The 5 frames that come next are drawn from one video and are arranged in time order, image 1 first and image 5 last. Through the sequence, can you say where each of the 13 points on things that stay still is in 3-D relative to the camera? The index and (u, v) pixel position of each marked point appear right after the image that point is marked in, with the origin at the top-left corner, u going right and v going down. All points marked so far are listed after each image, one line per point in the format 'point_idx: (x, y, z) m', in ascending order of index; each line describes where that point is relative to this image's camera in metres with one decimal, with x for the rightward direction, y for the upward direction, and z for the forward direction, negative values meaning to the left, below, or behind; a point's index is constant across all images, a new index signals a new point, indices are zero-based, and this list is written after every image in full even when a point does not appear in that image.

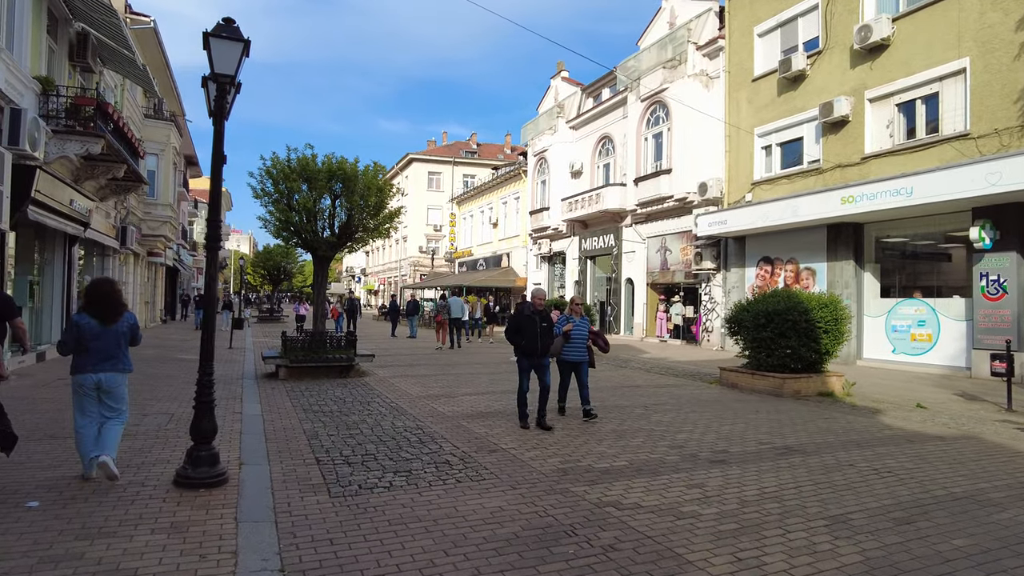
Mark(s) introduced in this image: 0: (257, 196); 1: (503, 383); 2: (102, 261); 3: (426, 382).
0: (-4.8, +1.7, +12.6) m
1: (-0.1, -1.6, +10.9) m
2: (-11.6, +0.8, +18.9) m
3: (-1.4, -1.6, +11.0) m
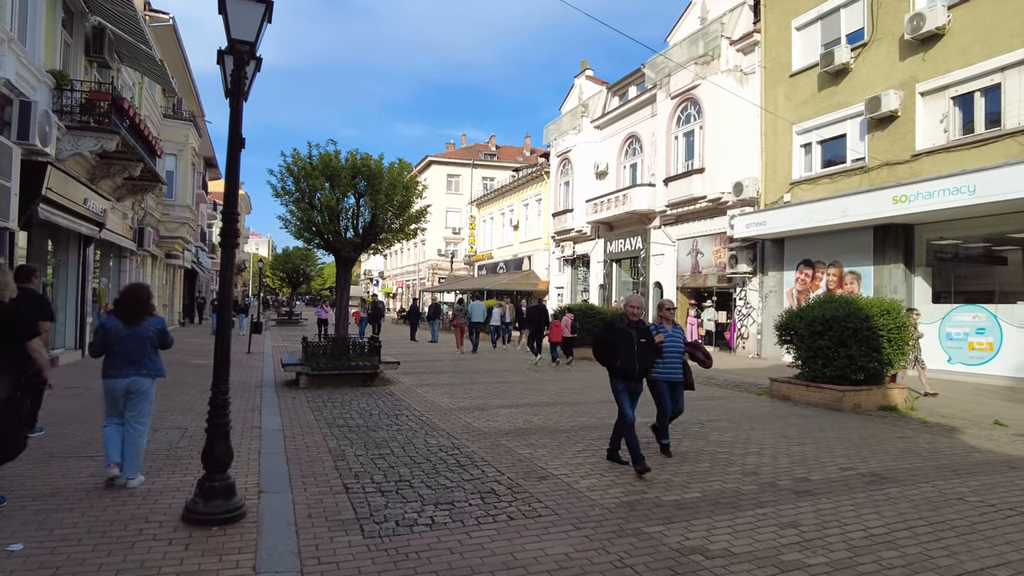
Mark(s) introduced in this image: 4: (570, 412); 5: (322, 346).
0: (-4.2, +1.7, +12.0) m
1: (+0.4, -1.6, +10.1) m
2: (-10.8, +0.7, +18.5) m
3: (-0.9, -1.6, +10.3) m
4: (+0.8, -1.6, +8.6) m
5: (-3.2, -1.0, +11.2) m
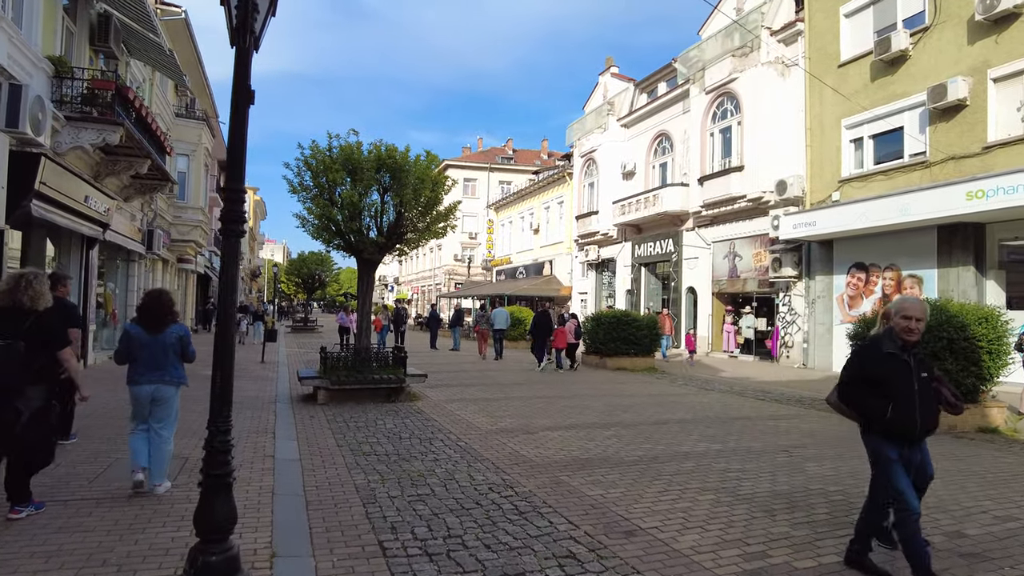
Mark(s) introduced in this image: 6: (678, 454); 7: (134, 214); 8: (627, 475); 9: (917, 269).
0: (-3.6, +1.6, +10.9) m
1: (+1.0, -1.7, +9.0) m
2: (-10.1, +0.6, +17.6) m
3: (-0.3, -1.7, +9.2) m
4: (+1.3, -1.7, +7.5) m
5: (-2.5, -1.0, +10.1) m
6: (+1.7, -1.7, +6.7) m
7: (-9.4, +1.8, +16.6) m
8: (+1.0, -1.6, +5.7) m
9: (+9.1, +0.4, +15.0) m
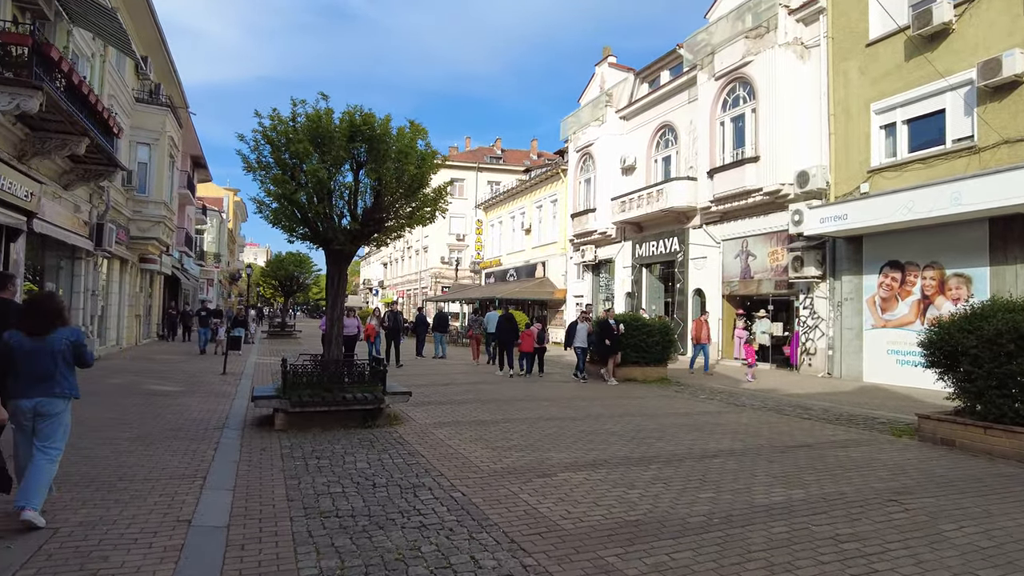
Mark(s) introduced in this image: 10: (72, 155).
0: (-3.5, +1.6, +9.1) m
1: (+1.1, -1.6, +7.2) m
2: (-10.2, +0.5, +15.5) m
3: (-0.2, -1.7, +7.3) m
4: (+1.4, -1.6, +5.7) m
5: (-2.5, -1.0, +8.2) m
6: (+1.8, -1.6, +4.9) m
7: (-9.5, +1.8, +14.6) m
8: (+1.1, -1.5, +3.9) m
9: (+9.0, +0.4, +13.3) m
10: (-8.1, +2.4, +12.4) m
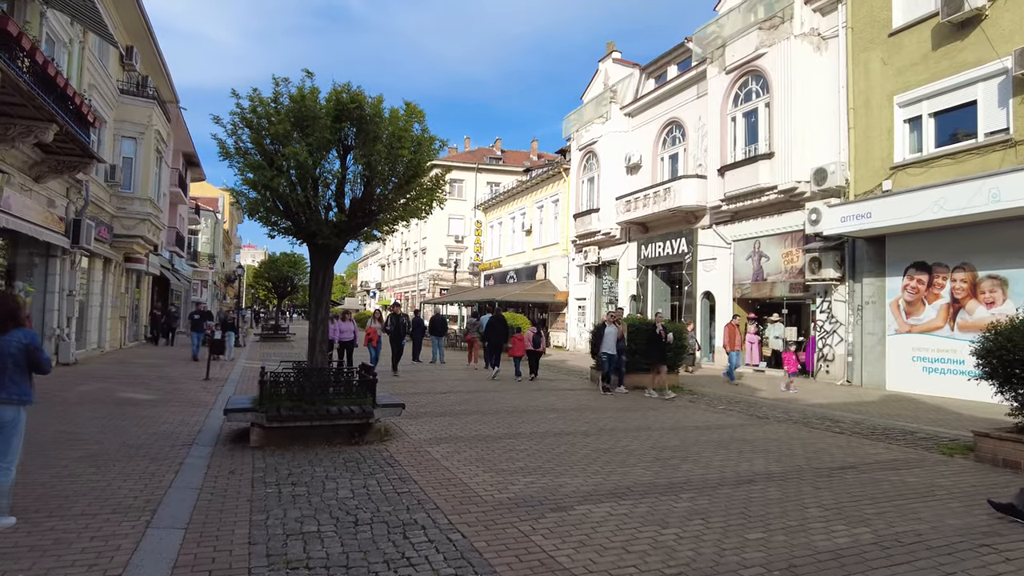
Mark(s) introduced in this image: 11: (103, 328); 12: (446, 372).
0: (-3.5, +1.6, +8.2) m
1: (+1.1, -1.6, +6.3) m
2: (-10.1, +0.6, +14.6) m
3: (-0.2, -1.6, +6.4) m
4: (+1.5, -1.6, +4.8) m
5: (-2.4, -1.0, +7.3) m
6: (+1.8, -1.6, +4.0) m
7: (-9.4, +1.8, +13.7) m
8: (+1.2, -1.5, +3.0) m
9: (+9.1, +0.4, +12.5) m
10: (-8.0, +2.5, +11.5) m
11: (-12.0, -1.2, +19.6) m
12: (-1.7, -2.1, +17.3) m
